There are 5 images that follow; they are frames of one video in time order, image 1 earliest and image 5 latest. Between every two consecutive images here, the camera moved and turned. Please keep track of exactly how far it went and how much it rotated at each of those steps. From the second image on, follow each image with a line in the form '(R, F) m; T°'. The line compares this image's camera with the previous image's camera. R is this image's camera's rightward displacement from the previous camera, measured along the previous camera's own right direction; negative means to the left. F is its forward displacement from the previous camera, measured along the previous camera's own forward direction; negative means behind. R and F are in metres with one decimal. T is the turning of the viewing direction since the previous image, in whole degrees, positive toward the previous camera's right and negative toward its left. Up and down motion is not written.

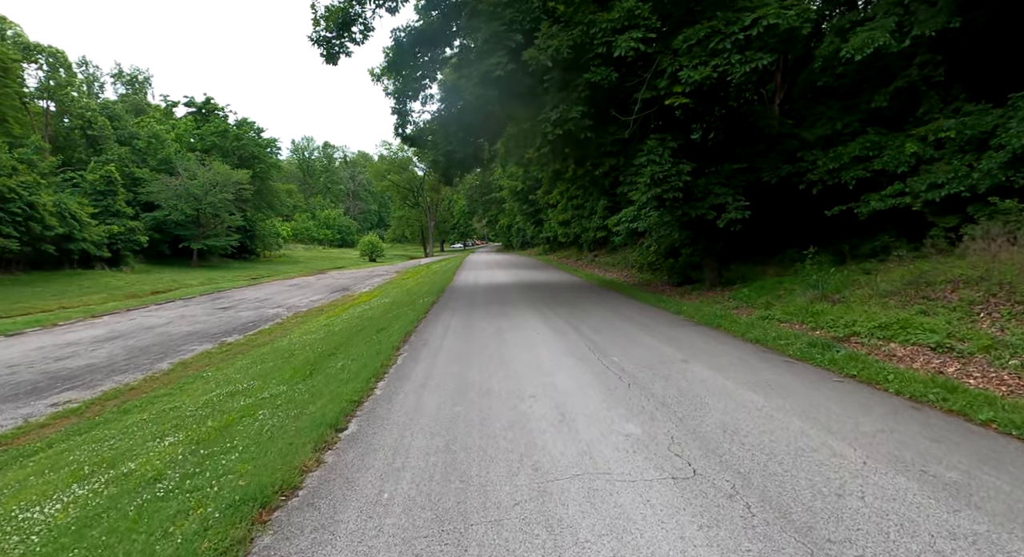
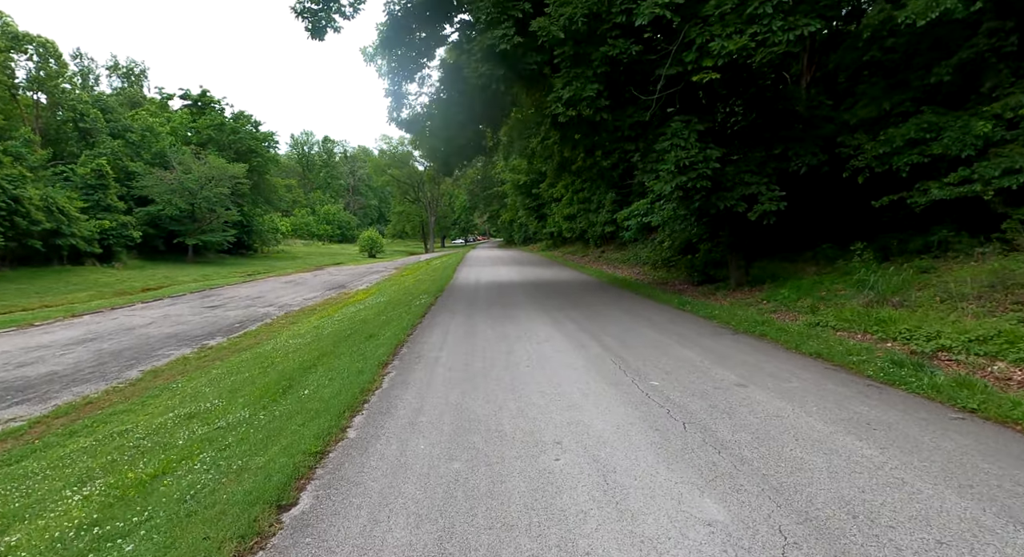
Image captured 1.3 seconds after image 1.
(-0.1, +1.4) m; 0°
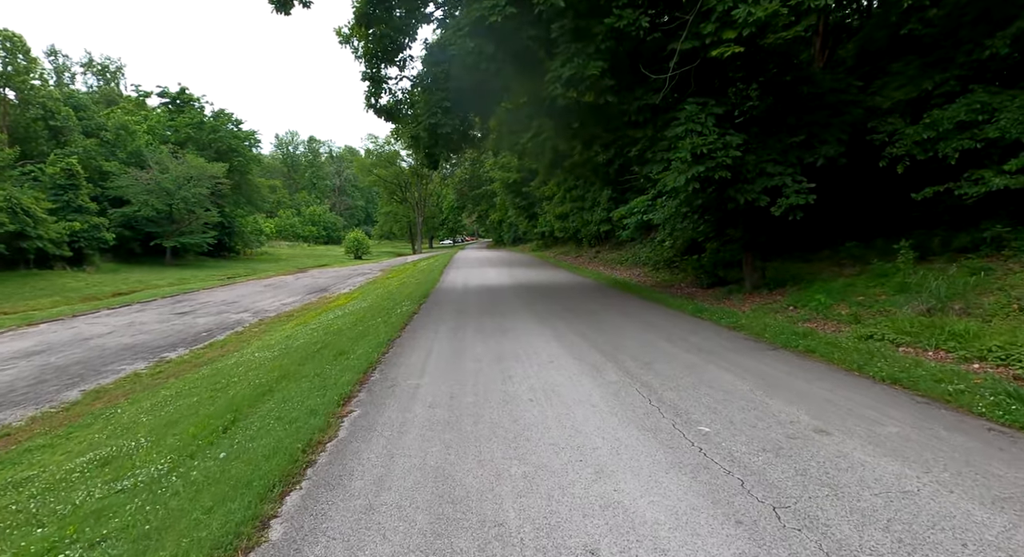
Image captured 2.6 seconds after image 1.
(-0.1, +1.4) m; +1°
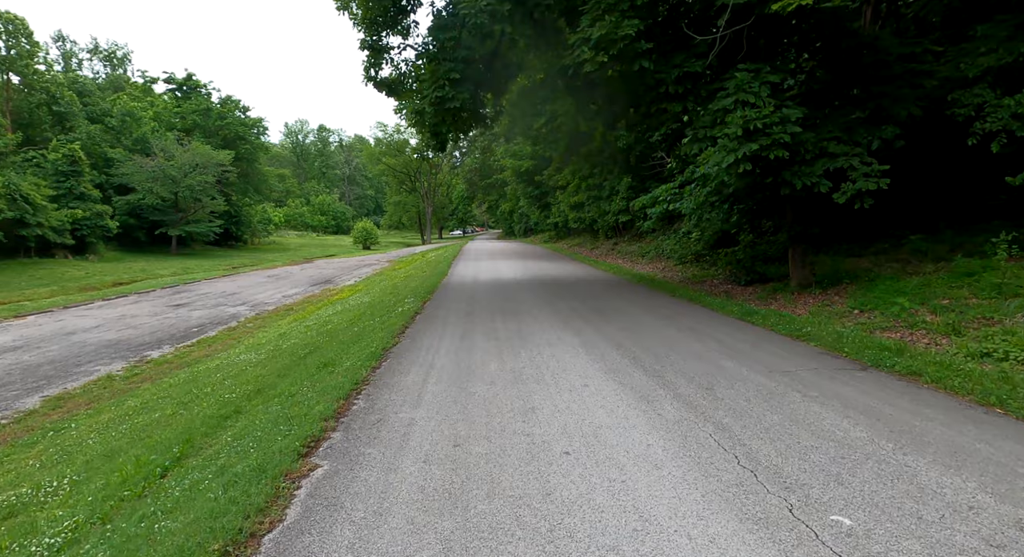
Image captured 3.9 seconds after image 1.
(-0.1, +1.4) m; -1°
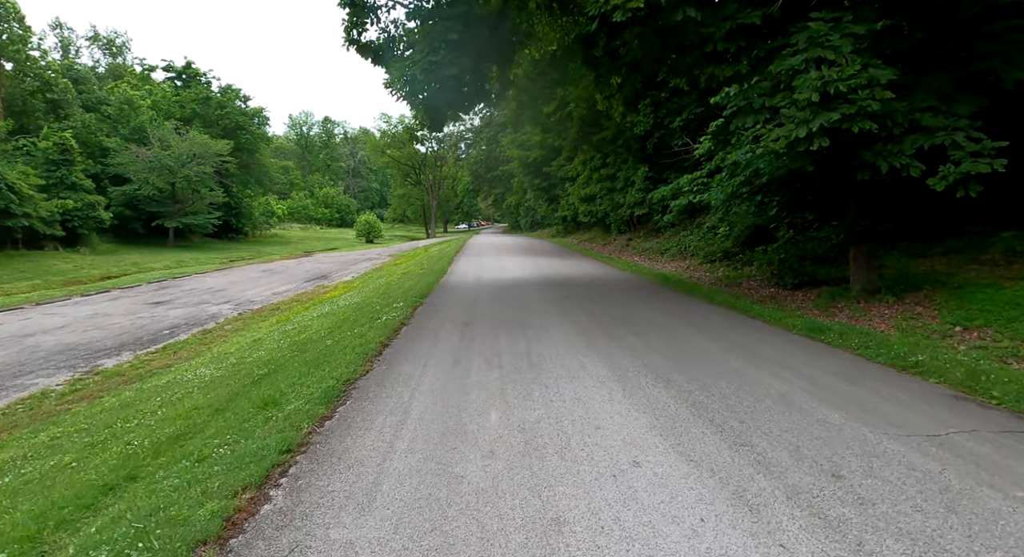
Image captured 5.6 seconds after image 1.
(0.0, +1.8) m; -1°
